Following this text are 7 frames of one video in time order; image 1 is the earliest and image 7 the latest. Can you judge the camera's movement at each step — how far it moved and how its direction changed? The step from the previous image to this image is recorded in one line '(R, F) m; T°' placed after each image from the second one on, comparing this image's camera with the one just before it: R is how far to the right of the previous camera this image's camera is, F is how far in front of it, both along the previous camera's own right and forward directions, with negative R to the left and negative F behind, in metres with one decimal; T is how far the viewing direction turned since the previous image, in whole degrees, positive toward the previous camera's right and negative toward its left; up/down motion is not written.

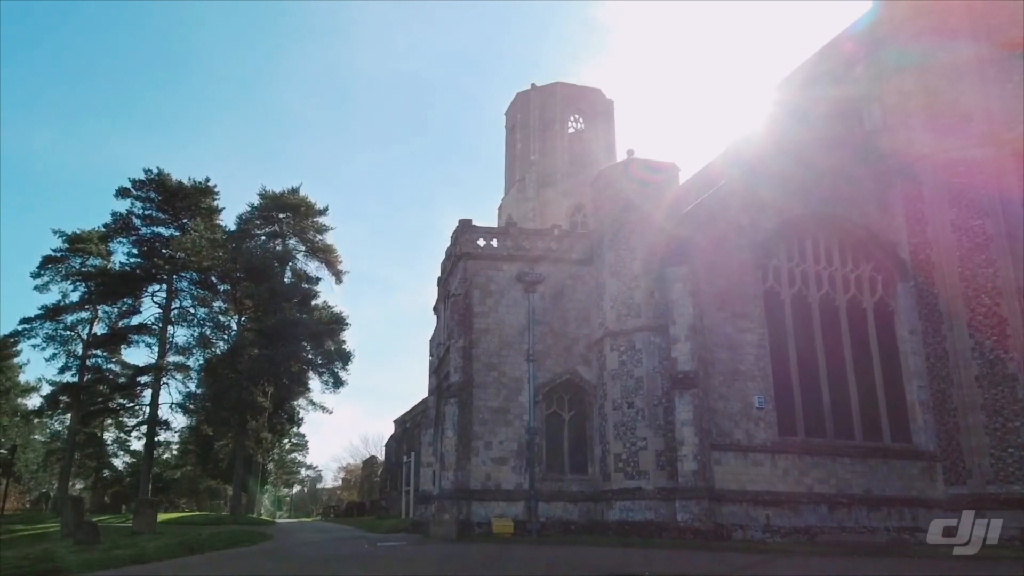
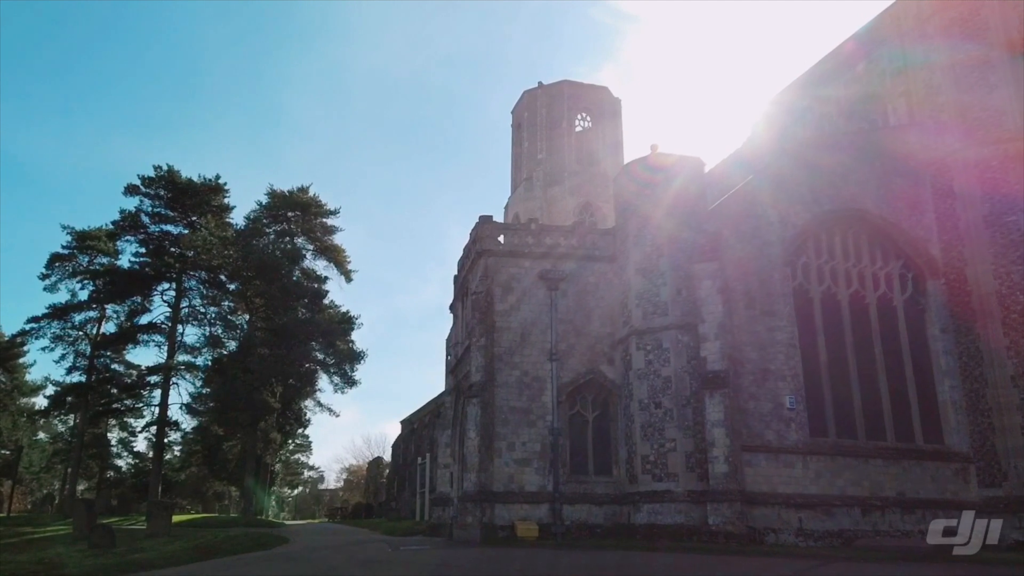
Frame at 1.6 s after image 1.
(-0.6, +0.5) m; 0°
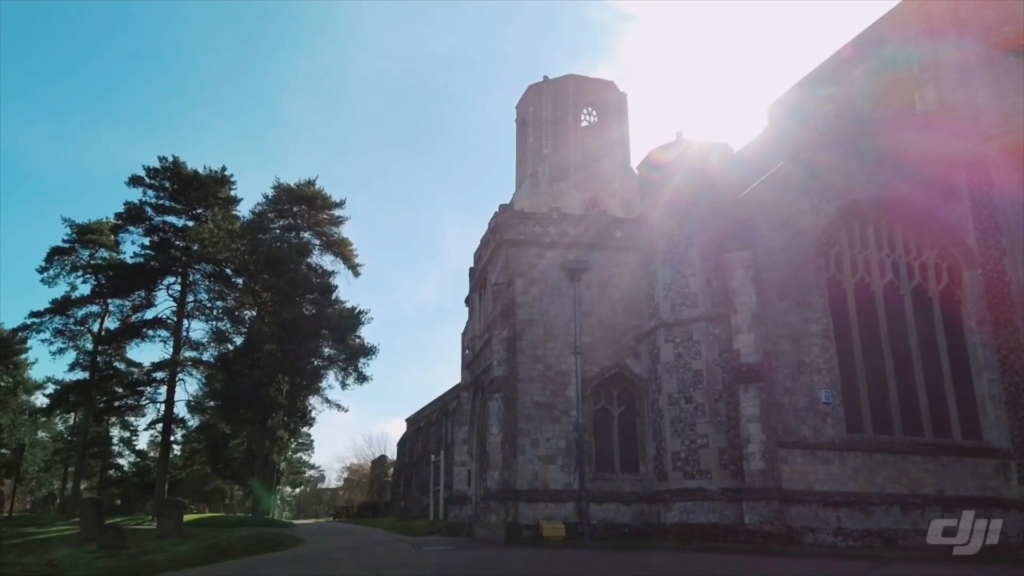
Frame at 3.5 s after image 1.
(-0.6, +0.7) m; 0°
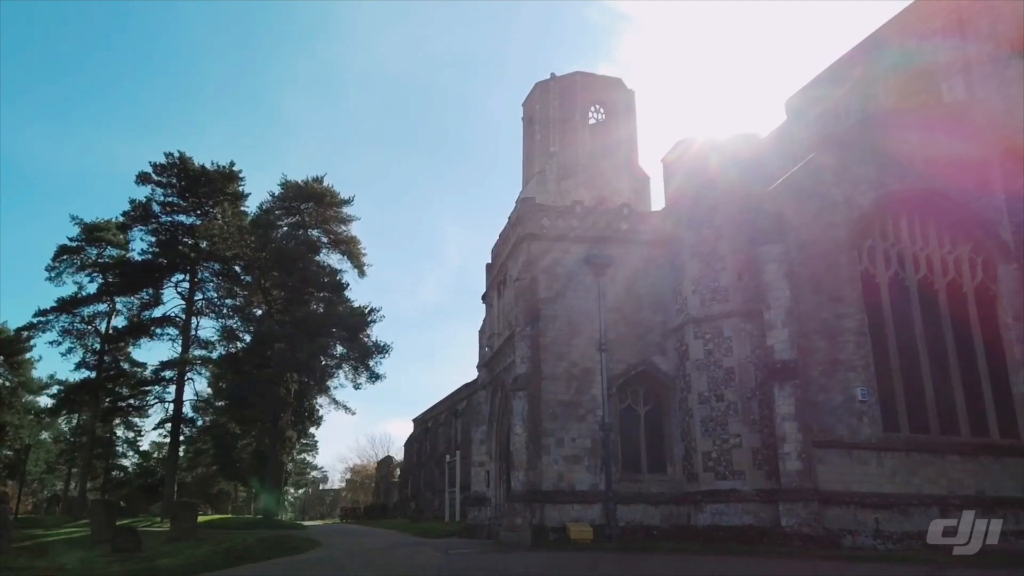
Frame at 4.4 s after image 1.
(-0.6, +0.5) m; 0°
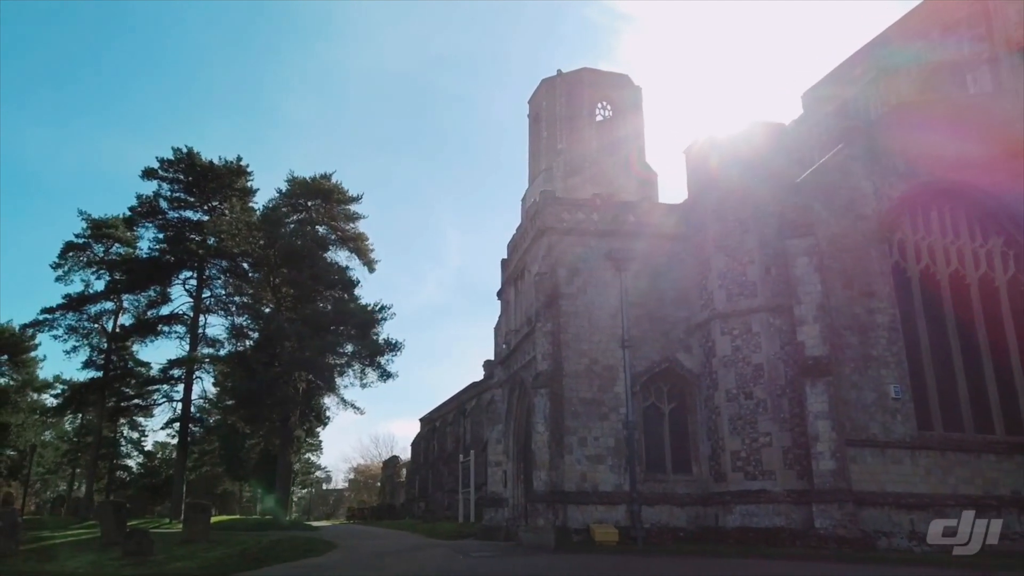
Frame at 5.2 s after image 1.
(-0.5, +0.5) m; 0°
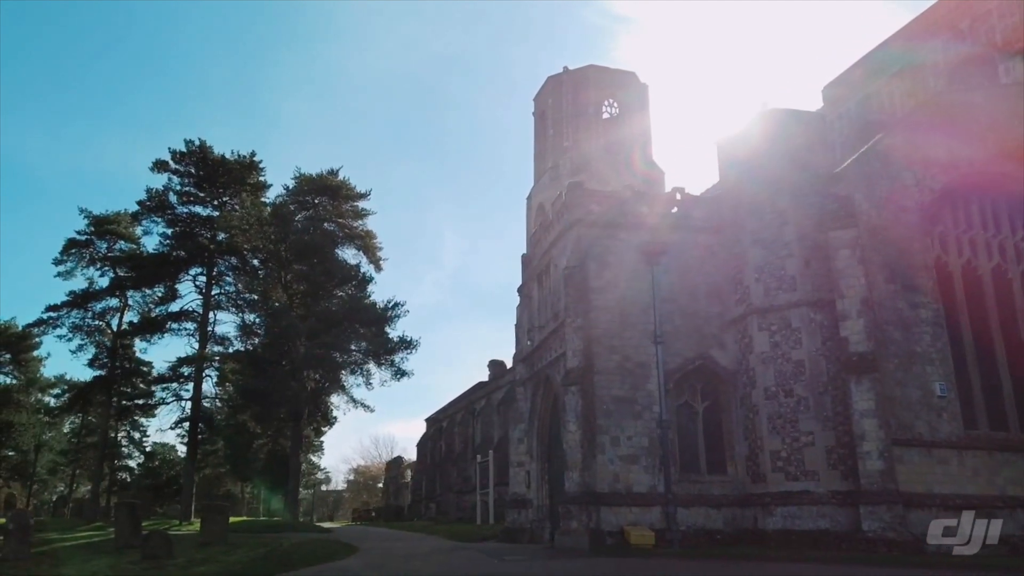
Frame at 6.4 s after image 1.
(-0.7, +0.6) m; 0°
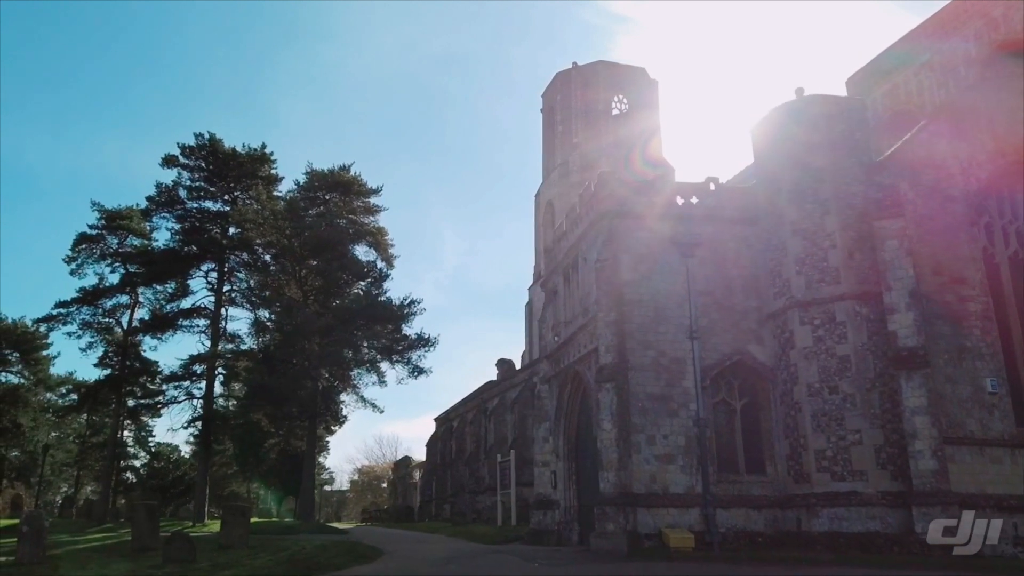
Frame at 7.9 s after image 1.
(-0.7, +0.6) m; 0°
